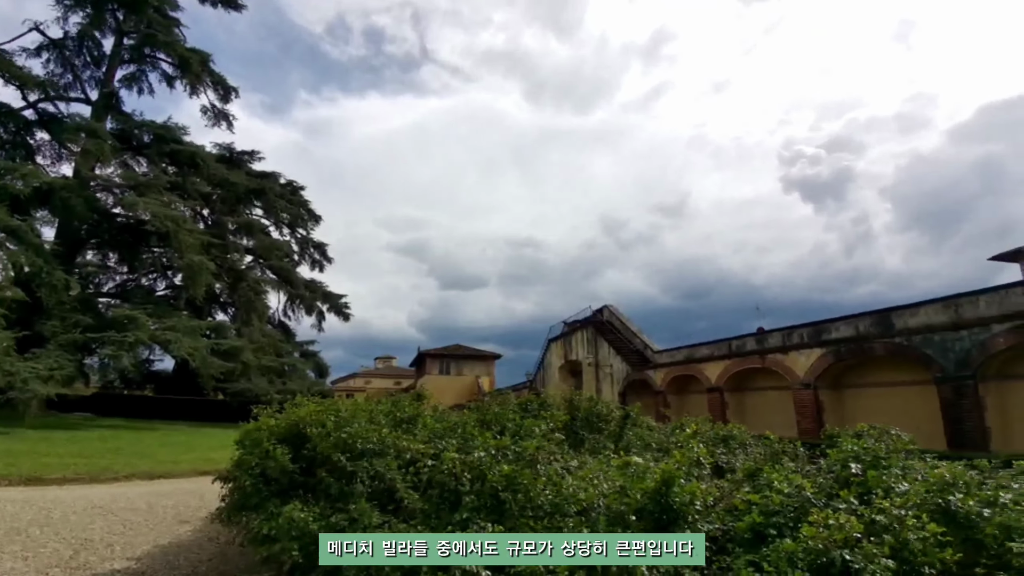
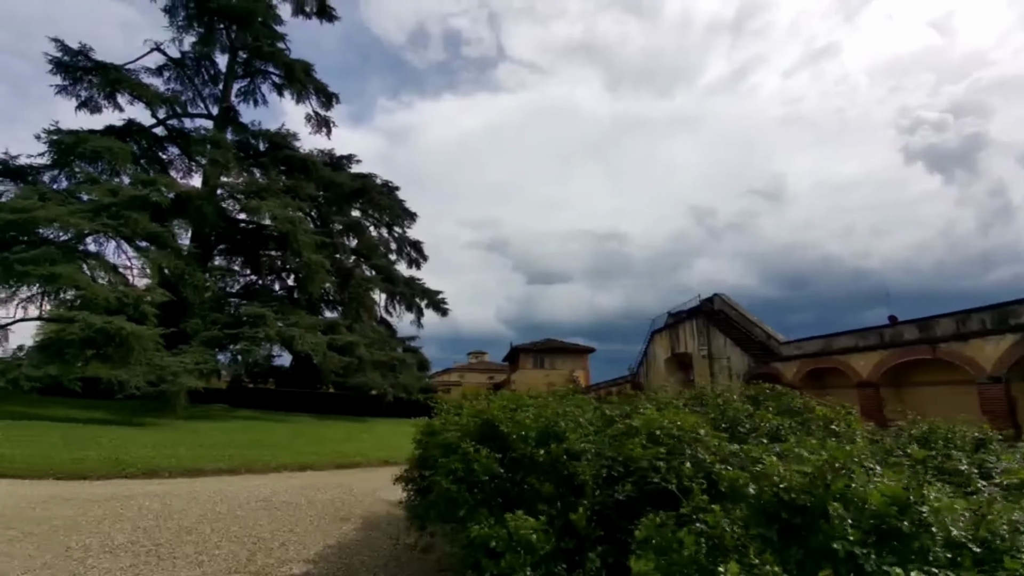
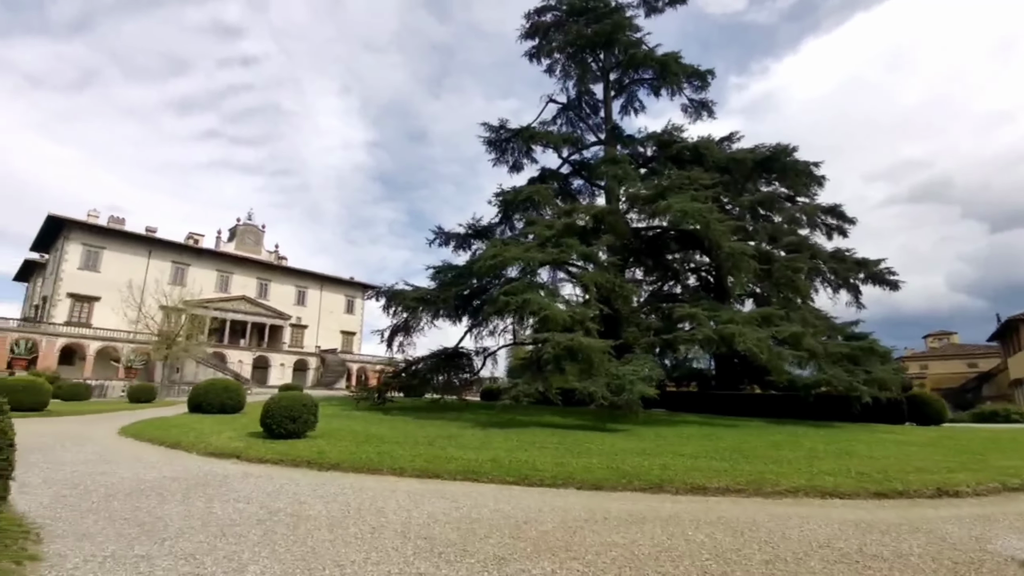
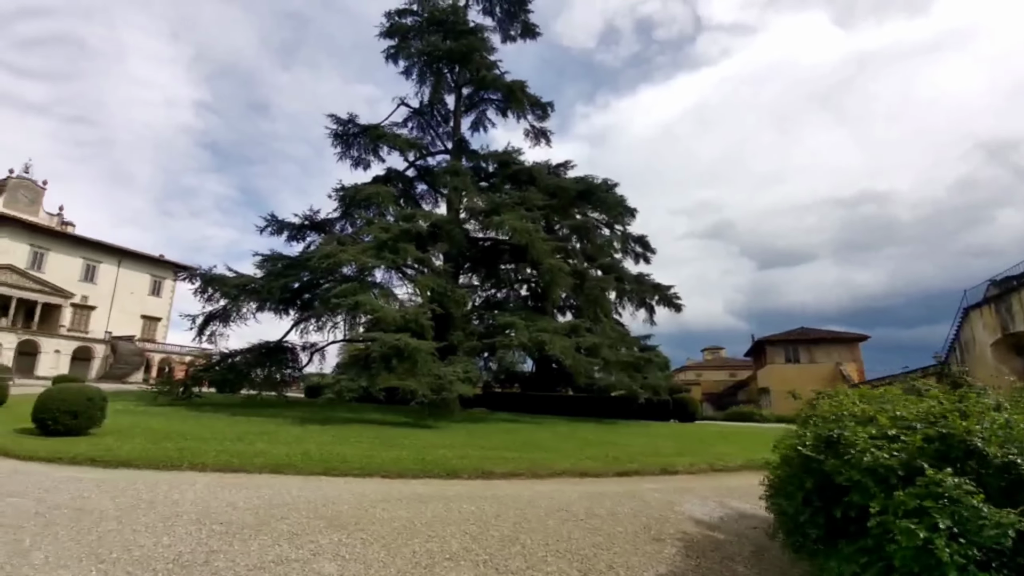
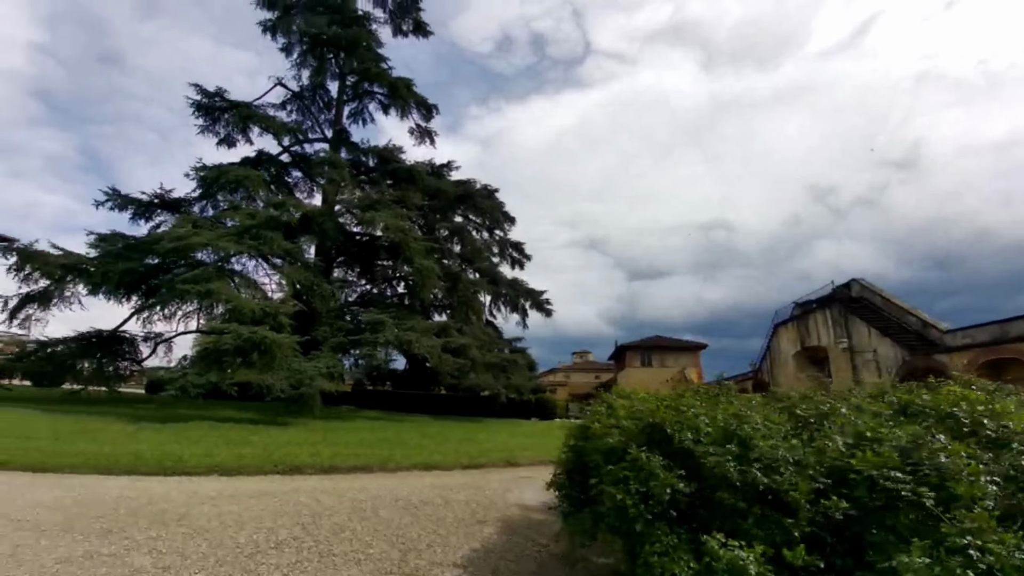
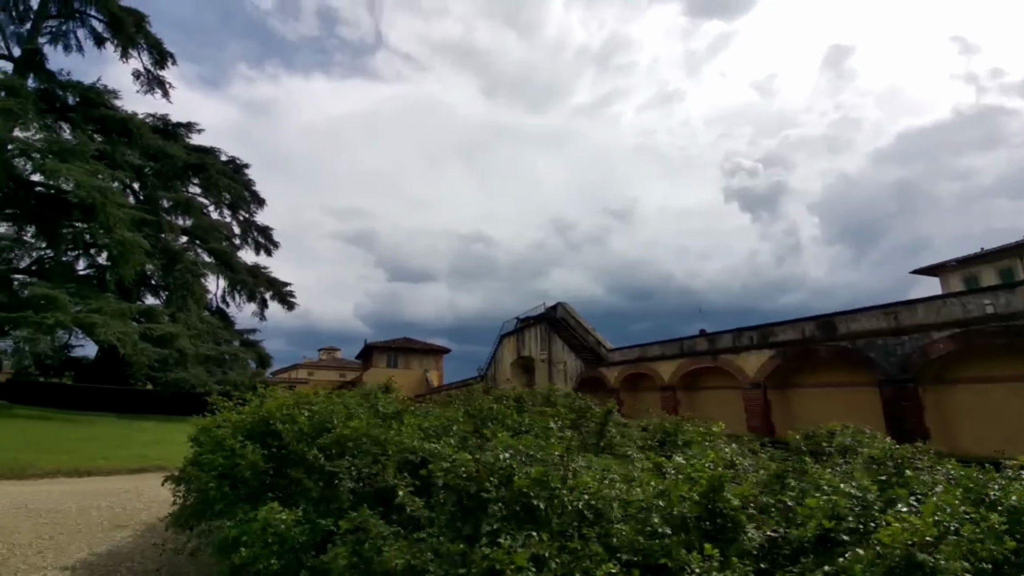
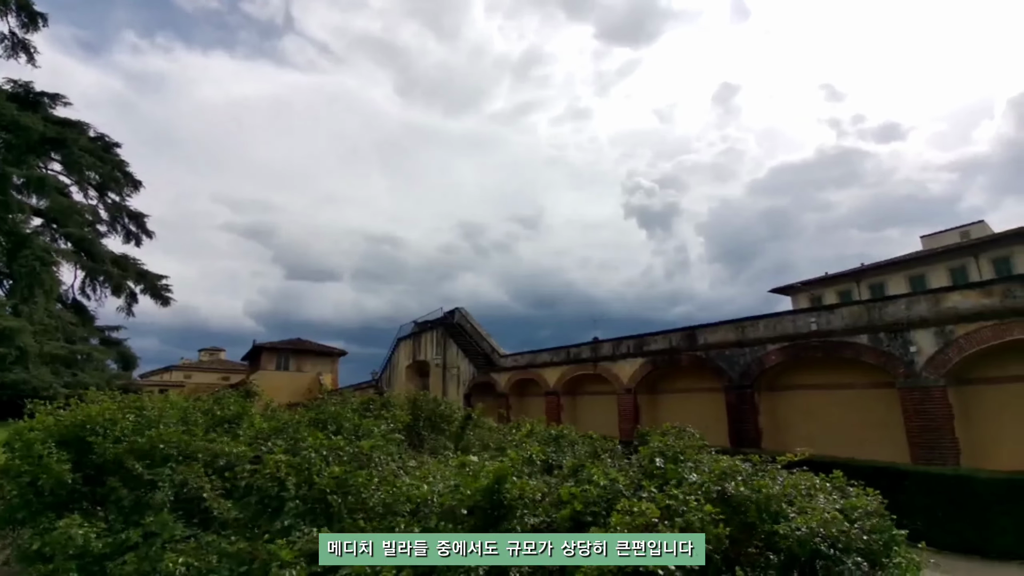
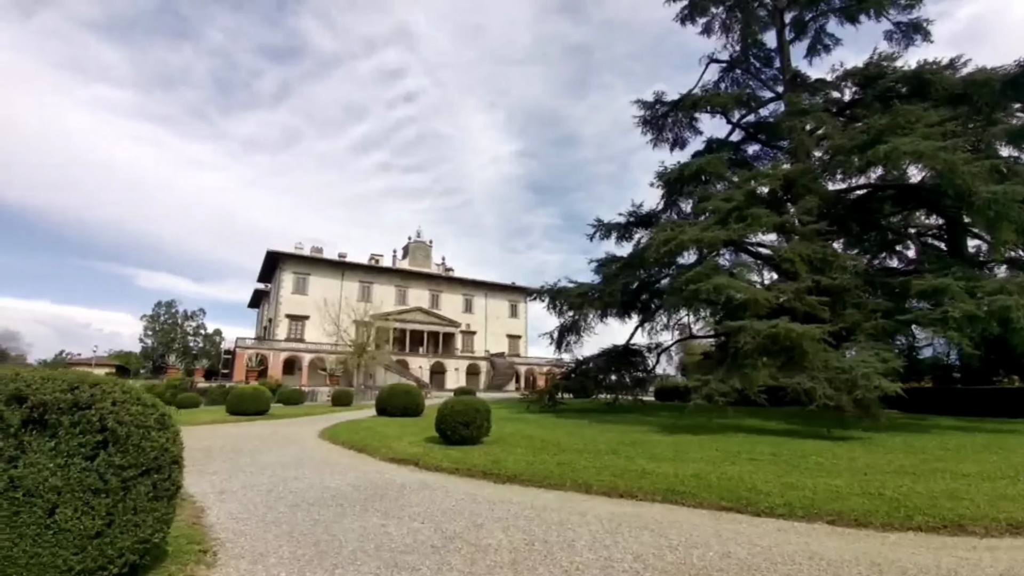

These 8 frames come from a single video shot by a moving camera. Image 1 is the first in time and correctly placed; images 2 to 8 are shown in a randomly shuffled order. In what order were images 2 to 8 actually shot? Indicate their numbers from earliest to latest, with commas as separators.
7, 6, 2, 5, 4, 3, 8
